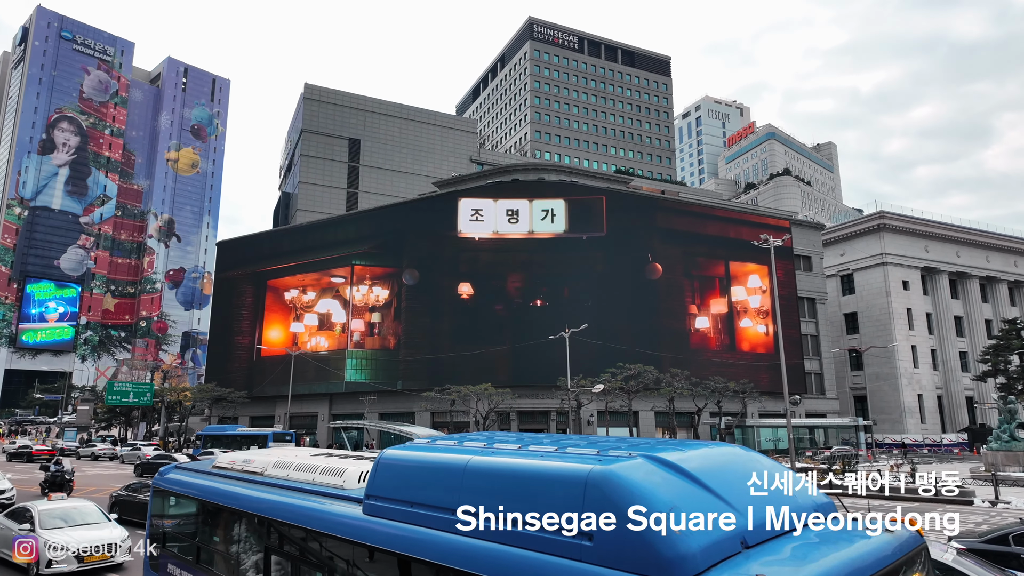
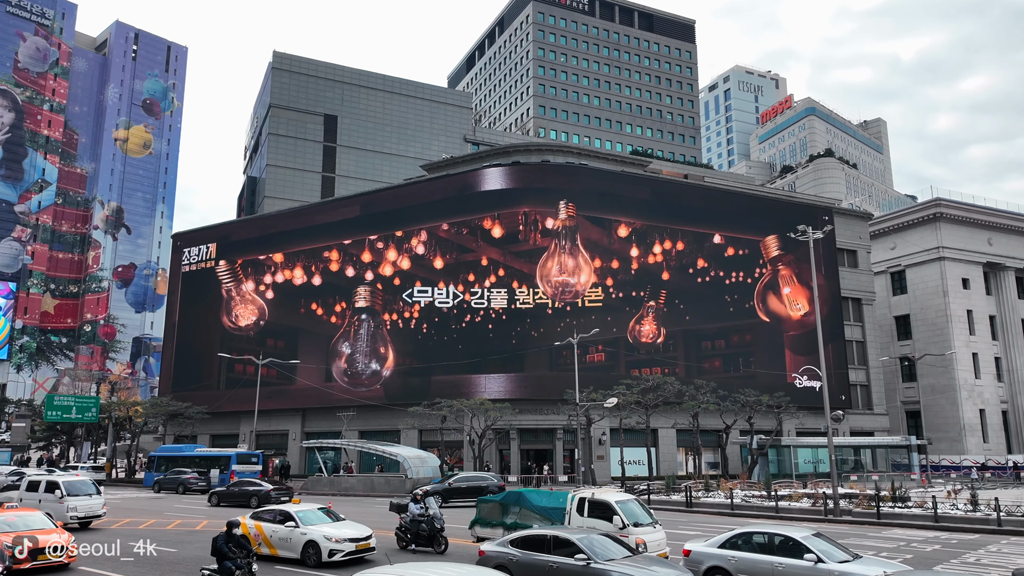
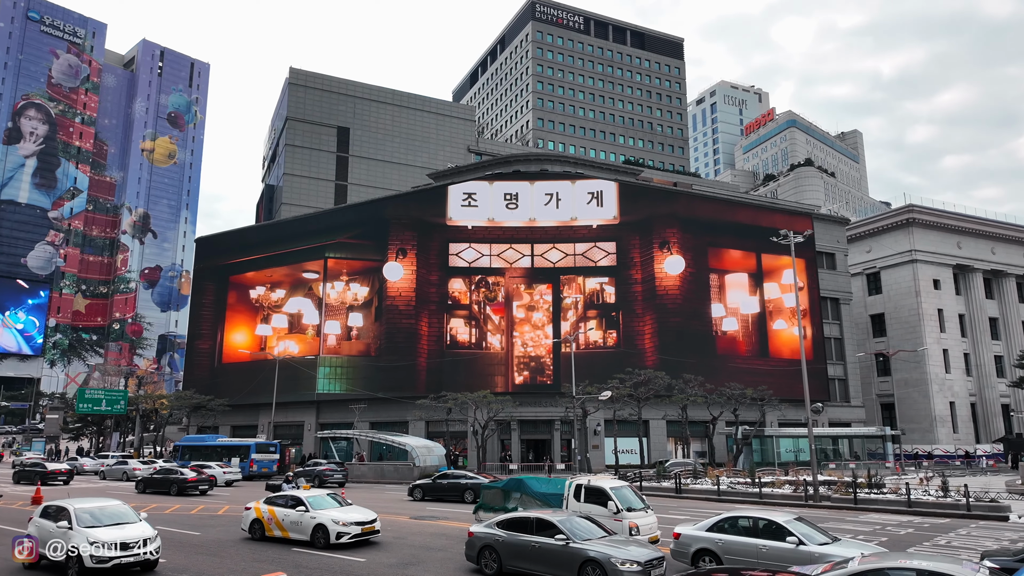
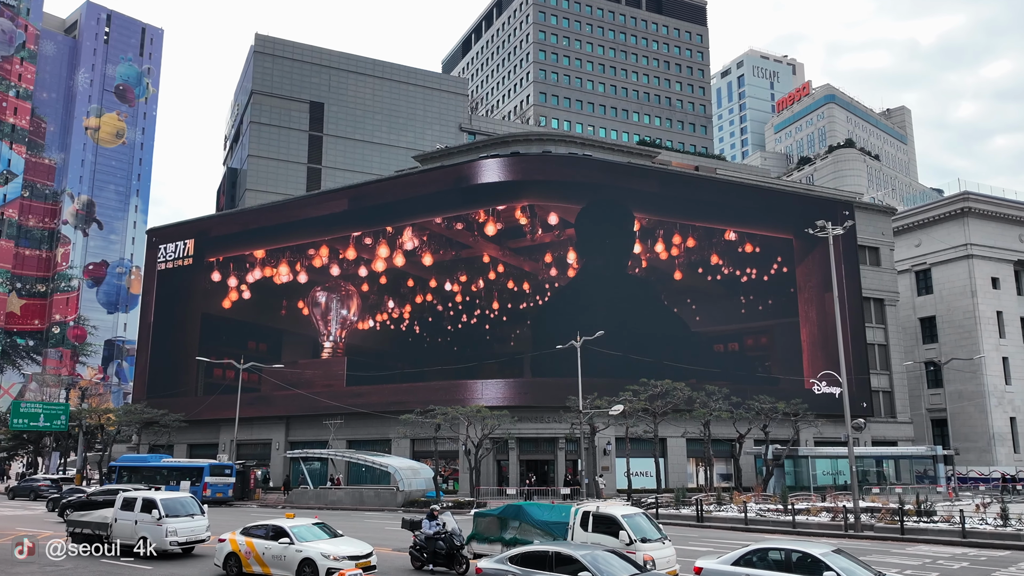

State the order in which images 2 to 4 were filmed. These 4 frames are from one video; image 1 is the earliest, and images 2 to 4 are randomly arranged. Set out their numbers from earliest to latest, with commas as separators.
3, 2, 4
